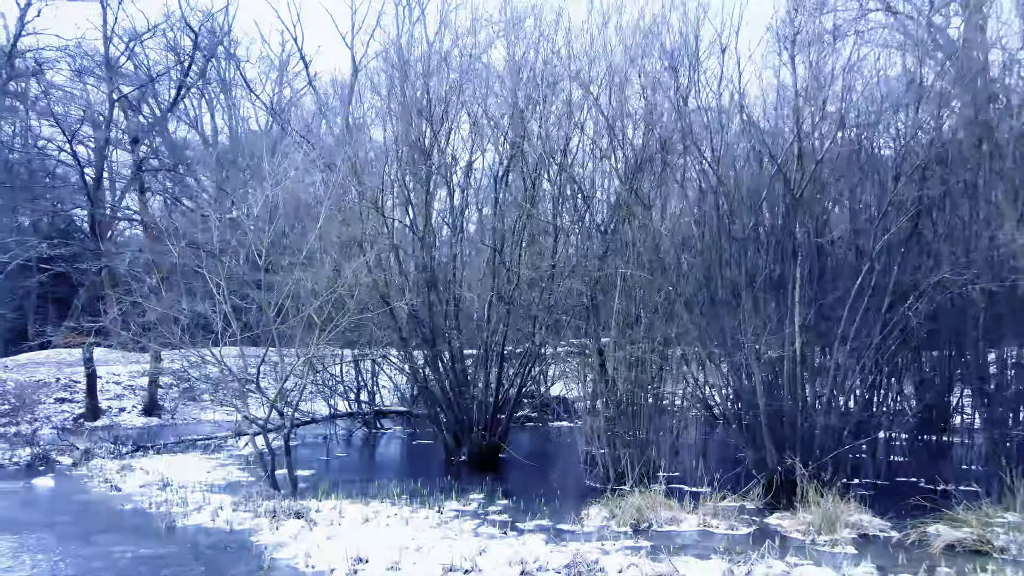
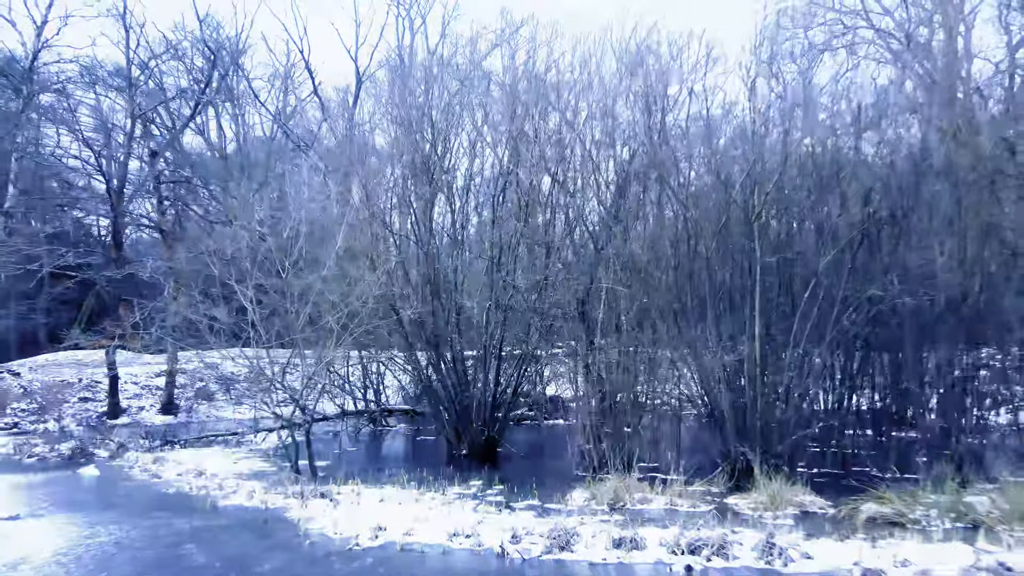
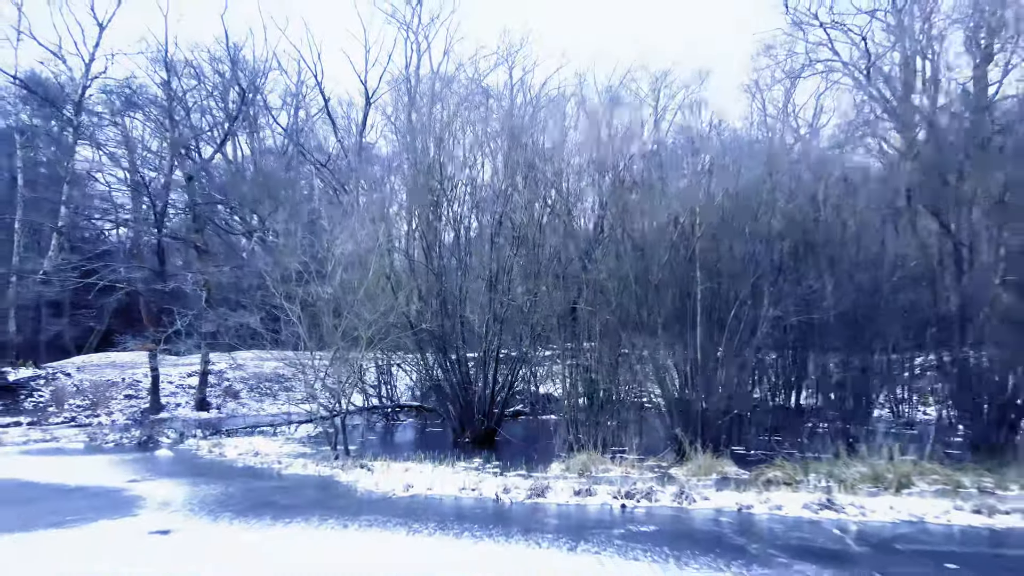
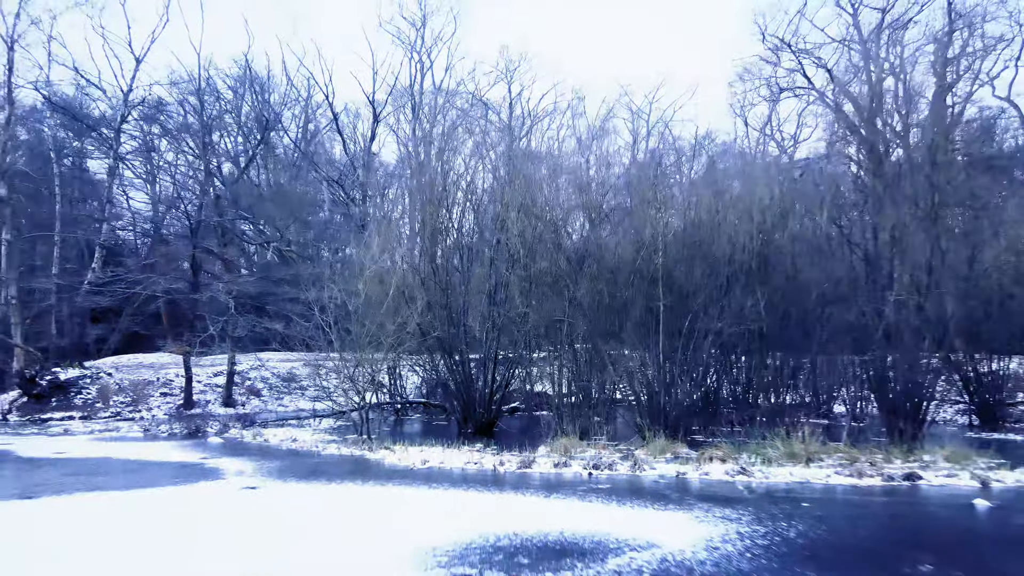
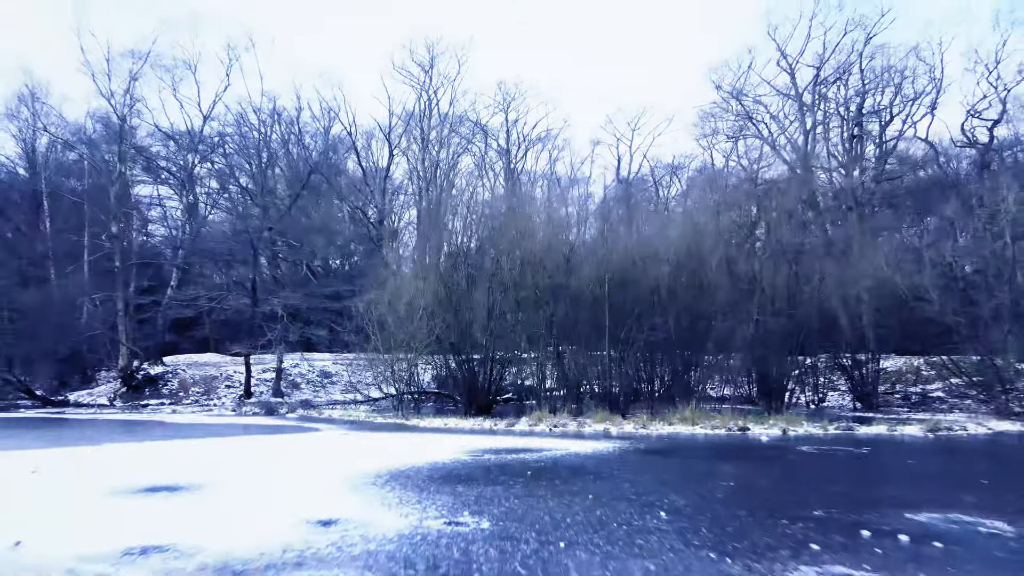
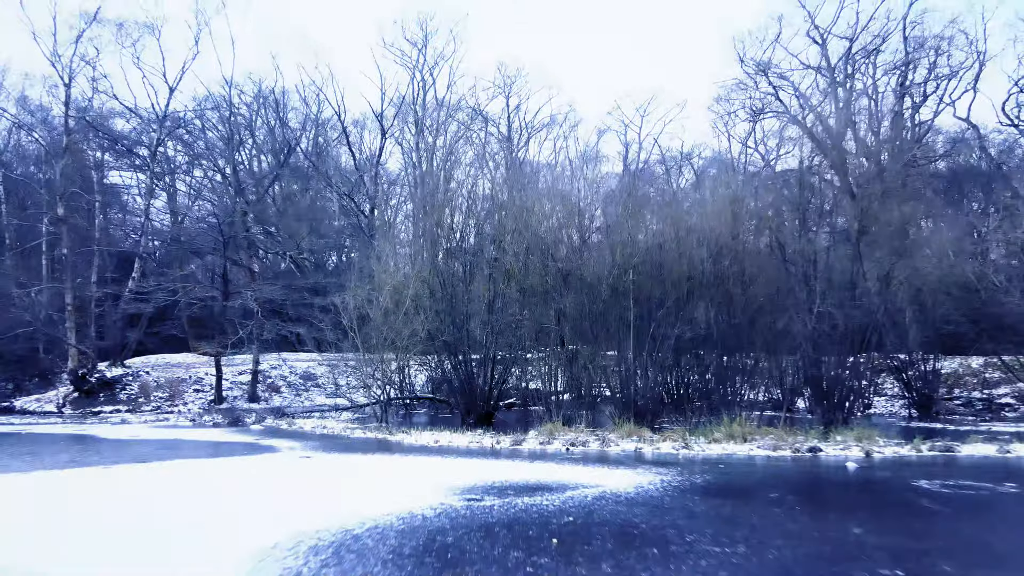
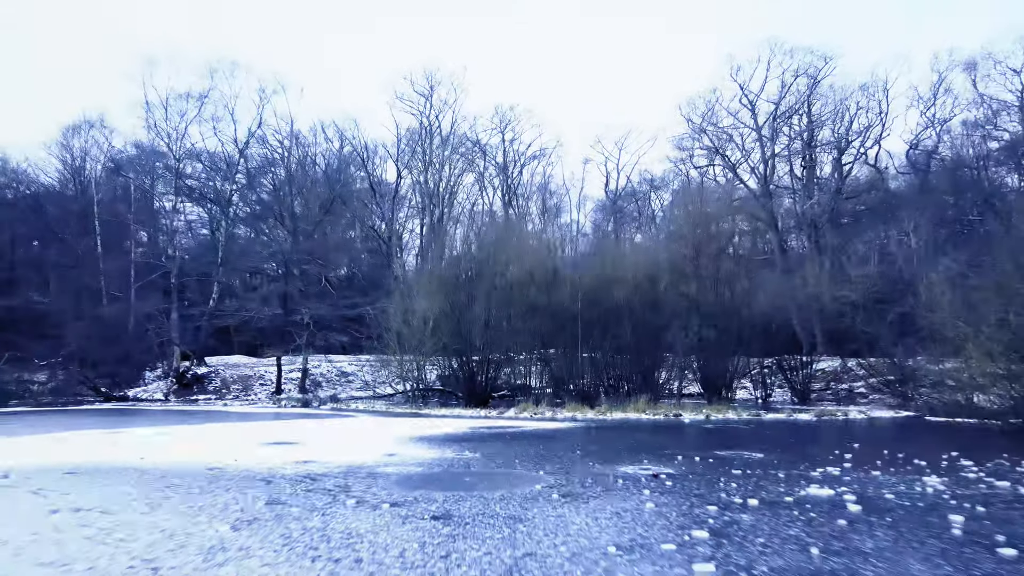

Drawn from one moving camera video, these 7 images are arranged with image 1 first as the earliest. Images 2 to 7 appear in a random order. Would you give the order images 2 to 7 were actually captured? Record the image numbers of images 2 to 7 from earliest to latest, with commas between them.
2, 3, 4, 6, 5, 7
